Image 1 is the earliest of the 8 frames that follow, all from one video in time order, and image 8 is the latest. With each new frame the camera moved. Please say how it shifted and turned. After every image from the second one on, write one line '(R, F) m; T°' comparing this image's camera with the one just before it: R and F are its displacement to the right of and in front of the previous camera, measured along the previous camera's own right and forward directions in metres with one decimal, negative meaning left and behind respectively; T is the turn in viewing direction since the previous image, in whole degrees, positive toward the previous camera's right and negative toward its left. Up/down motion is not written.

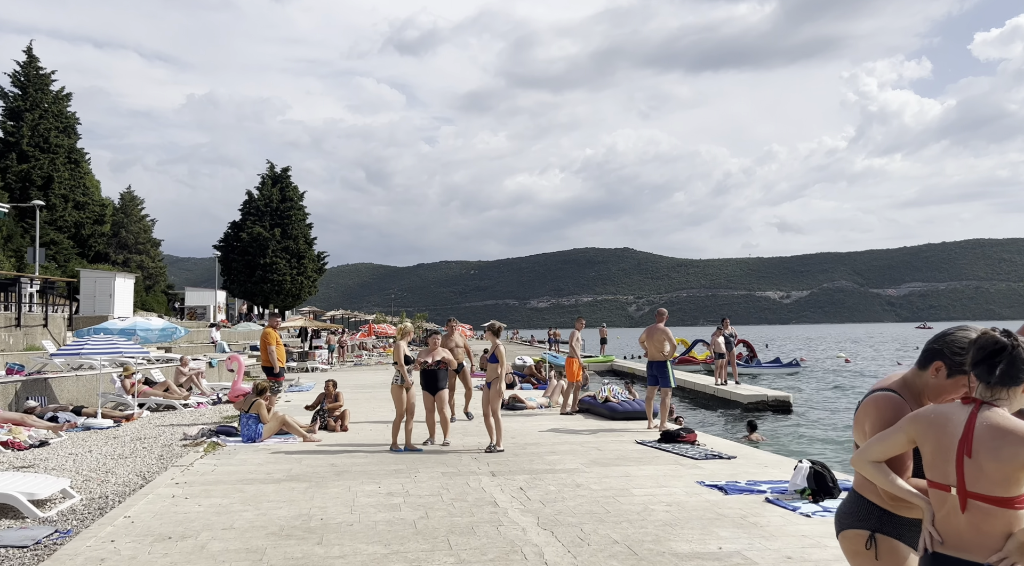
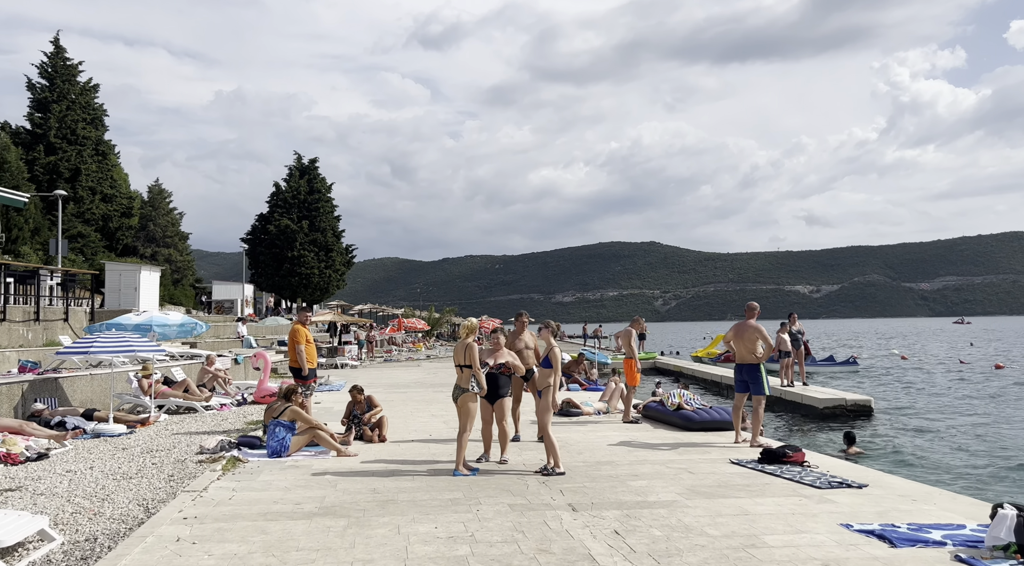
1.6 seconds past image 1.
(-0.5, +1.7) m; -2°
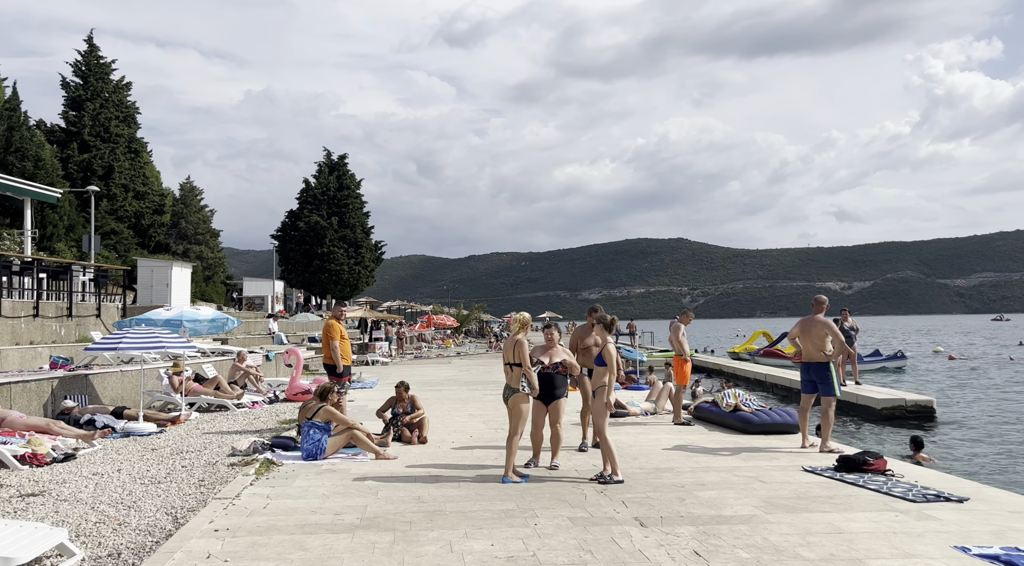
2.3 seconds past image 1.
(-0.3, +0.7) m; -2°
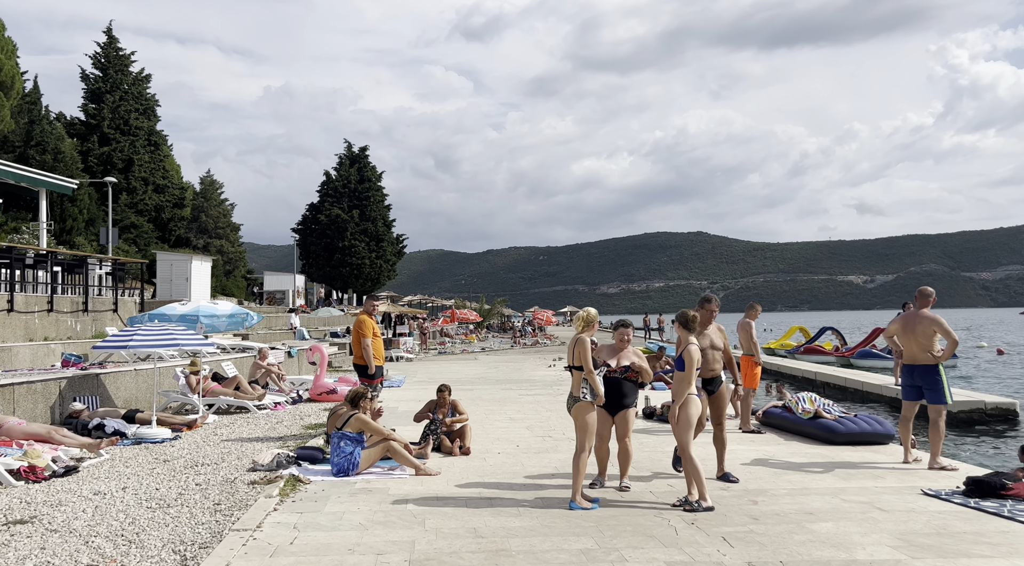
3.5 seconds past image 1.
(-0.4, +1.3) m; -1°
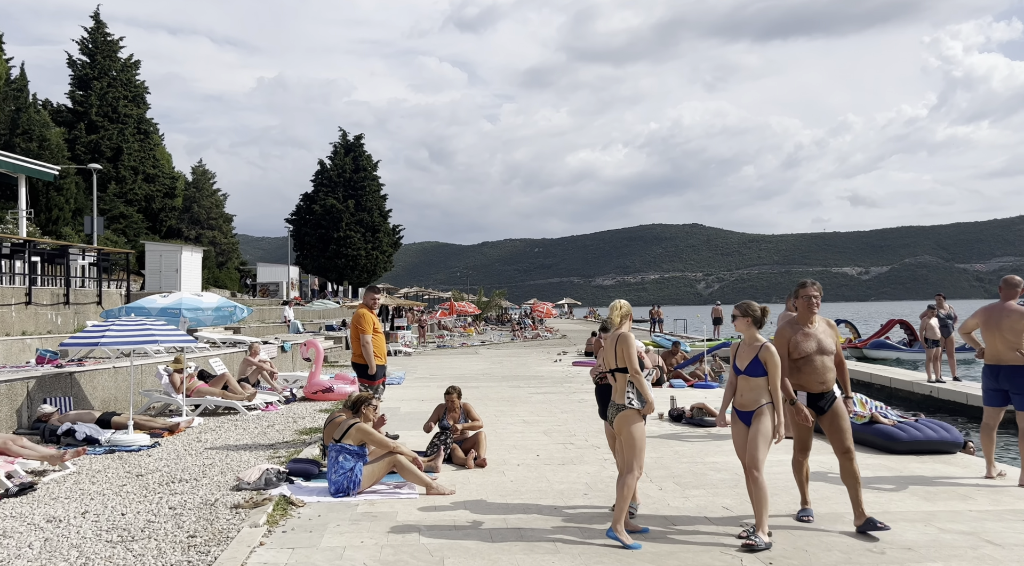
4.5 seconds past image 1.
(-0.3, +1.2) m; 0°
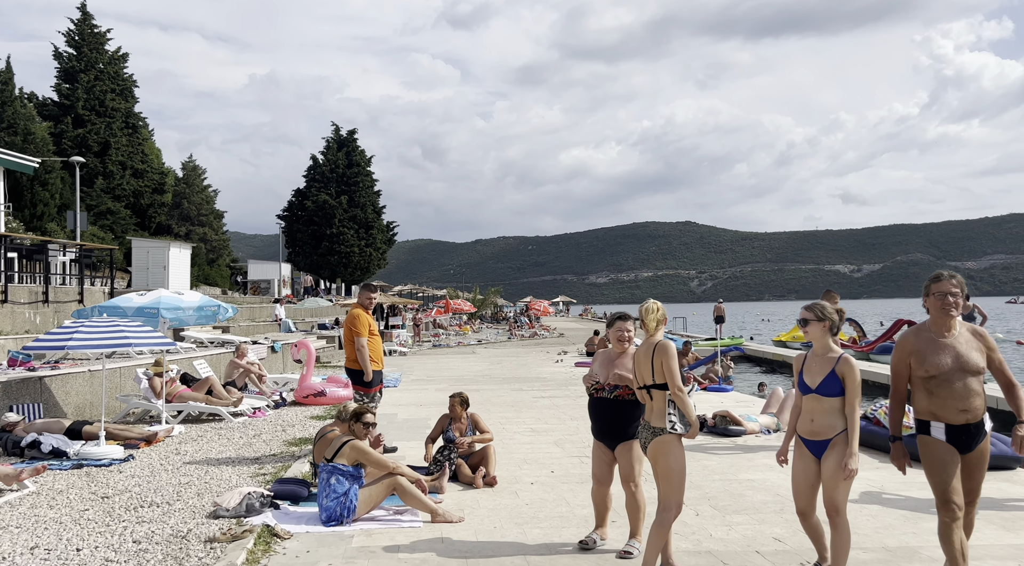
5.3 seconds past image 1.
(-0.2, +1.0) m; 0°
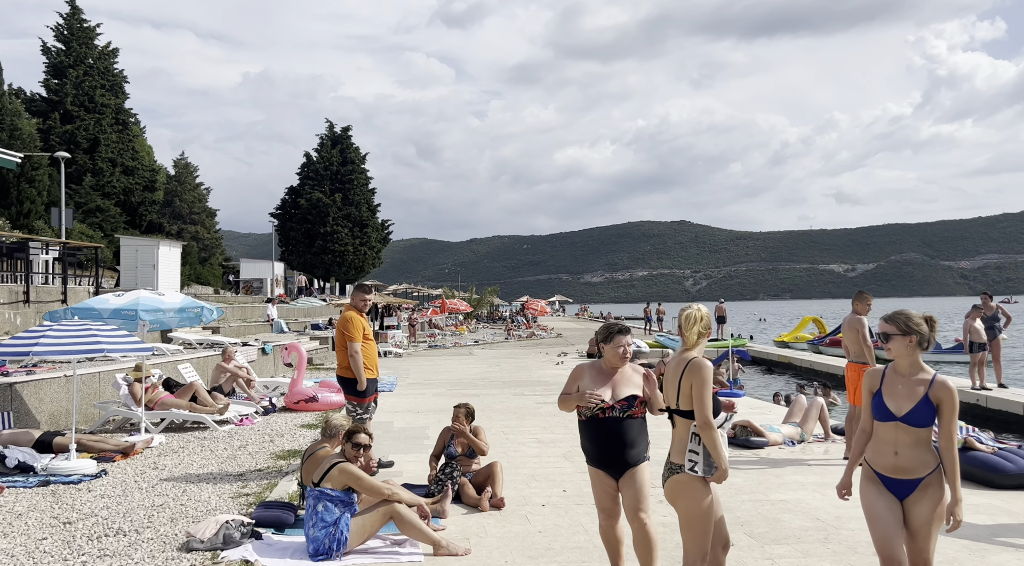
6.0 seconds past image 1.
(-0.1, +0.8) m; 0°
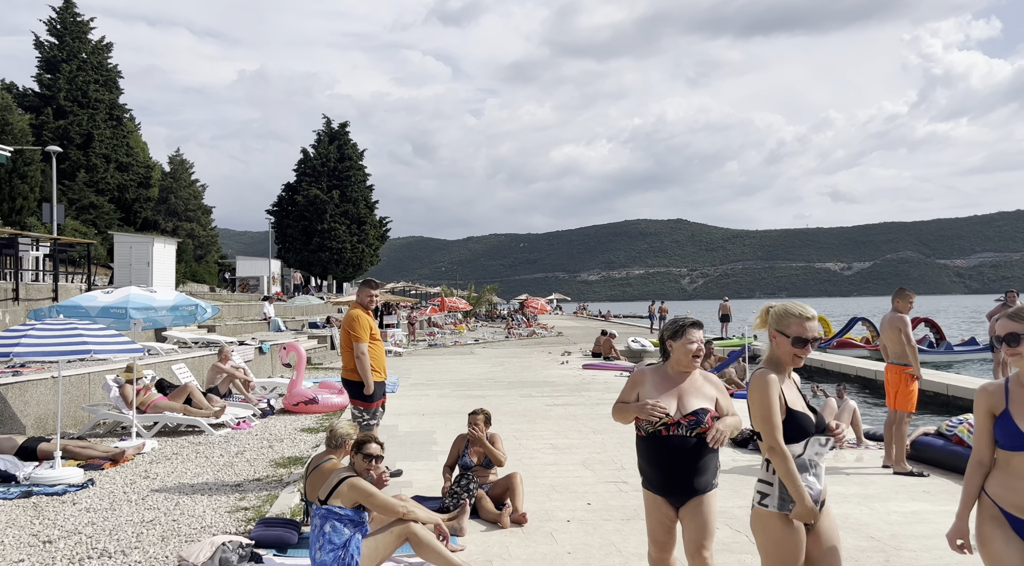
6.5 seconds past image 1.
(-0.2, +0.6) m; 0°
